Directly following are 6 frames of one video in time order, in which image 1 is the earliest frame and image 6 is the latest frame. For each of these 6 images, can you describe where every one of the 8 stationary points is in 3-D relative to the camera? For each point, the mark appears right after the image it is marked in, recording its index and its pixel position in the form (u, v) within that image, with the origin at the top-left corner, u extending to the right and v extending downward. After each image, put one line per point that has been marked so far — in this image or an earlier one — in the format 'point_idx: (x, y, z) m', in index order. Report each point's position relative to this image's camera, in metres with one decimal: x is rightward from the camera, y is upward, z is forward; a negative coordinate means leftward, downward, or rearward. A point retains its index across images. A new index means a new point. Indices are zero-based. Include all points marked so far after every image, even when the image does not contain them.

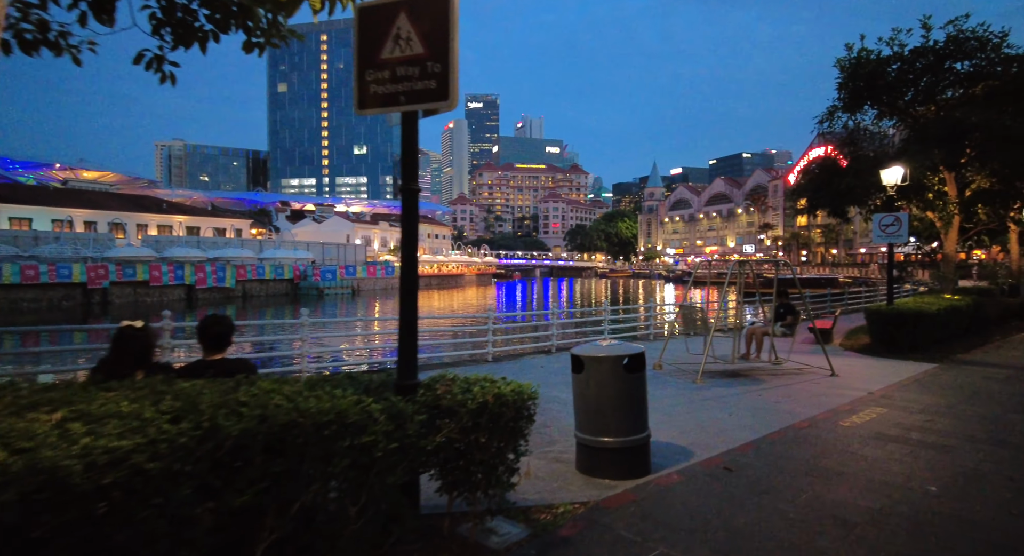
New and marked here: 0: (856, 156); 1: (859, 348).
0: (+9.8, +3.5, +15.8) m
1: (+7.9, -1.6, +12.6) m
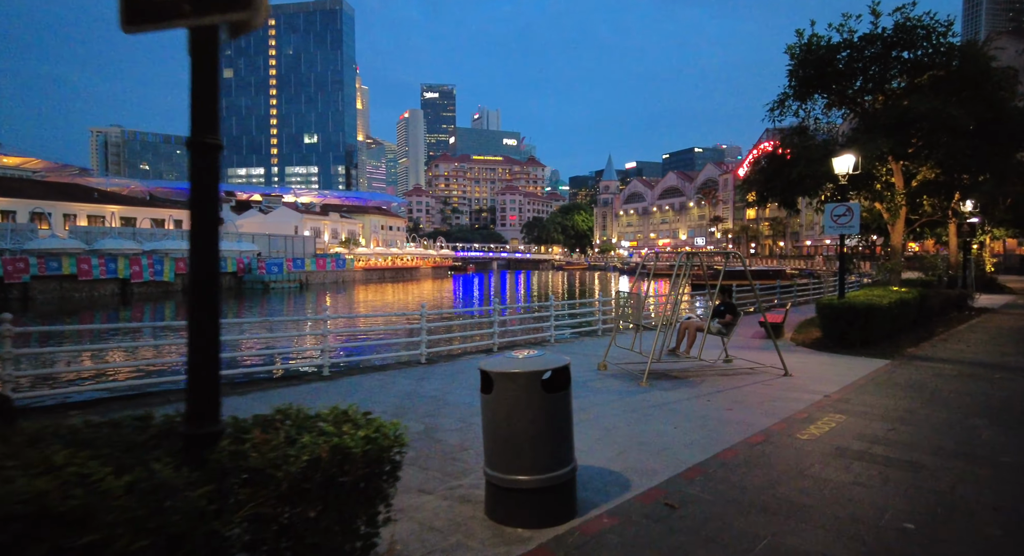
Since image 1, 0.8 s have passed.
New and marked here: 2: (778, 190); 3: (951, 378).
0: (+8.2, +3.7, +15.4) m
1: (+6.5, -1.4, +12.2) m
2: (+7.8, +2.6, +16.2) m
3: (+6.6, -1.5, +8.3) m
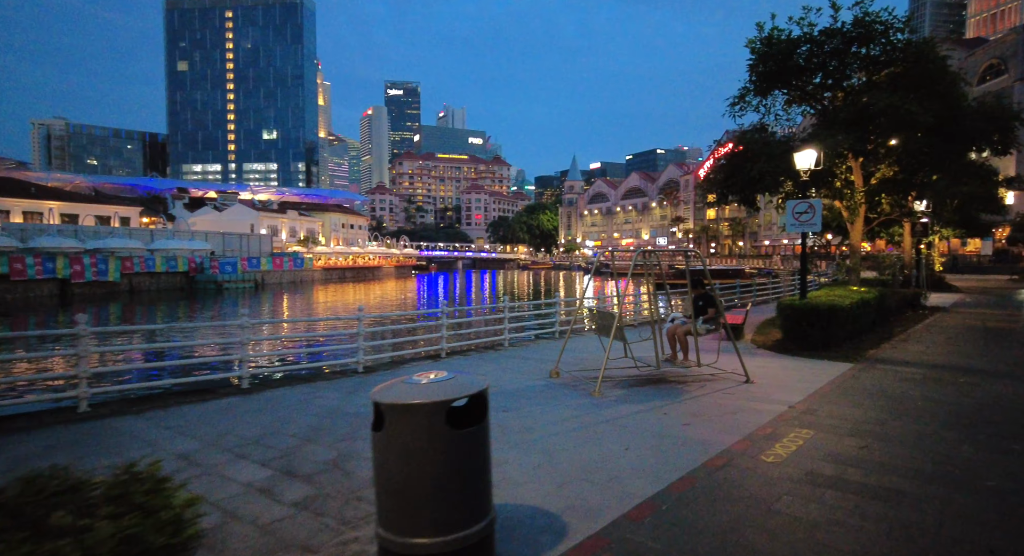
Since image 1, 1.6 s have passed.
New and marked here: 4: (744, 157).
0: (+6.9, +3.7, +15.1) m
1: (+5.5, -1.4, +11.7) m
2: (+6.5, +2.6, +15.8) m
3: (+5.8, -1.5, +7.9) m
4: (+6.5, +3.4, +15.4) m
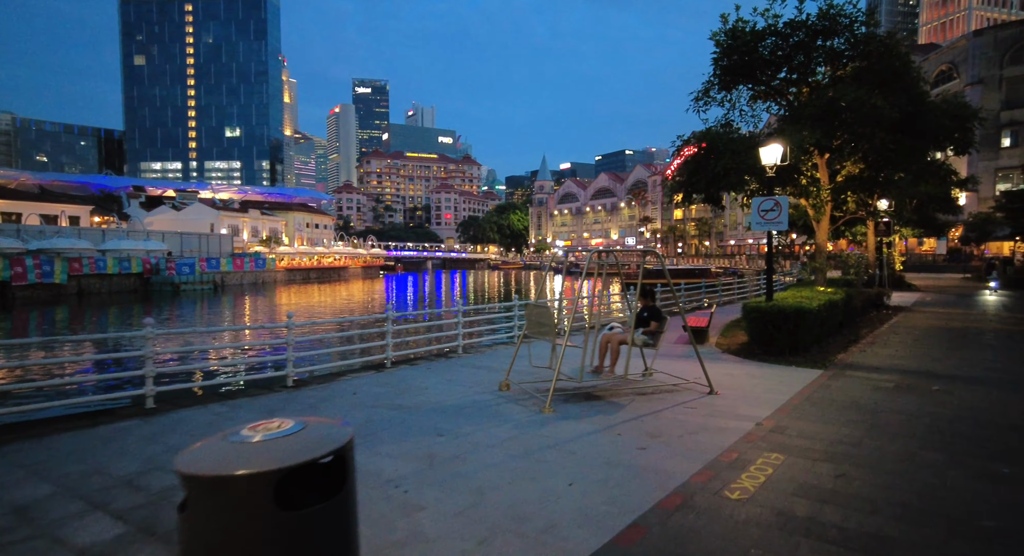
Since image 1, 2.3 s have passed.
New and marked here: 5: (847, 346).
0: (+5.8, +3.7, +14.6) m
1: (+4.5, -1.5, +11.2) m
2: (+5.3, +2.6, +15.3) m
3: (+5.0, -1.5, +7.4) m
4: (+5.3, +3.3, +14.9) m
5: (+6.8, -1.4, +11.2) m
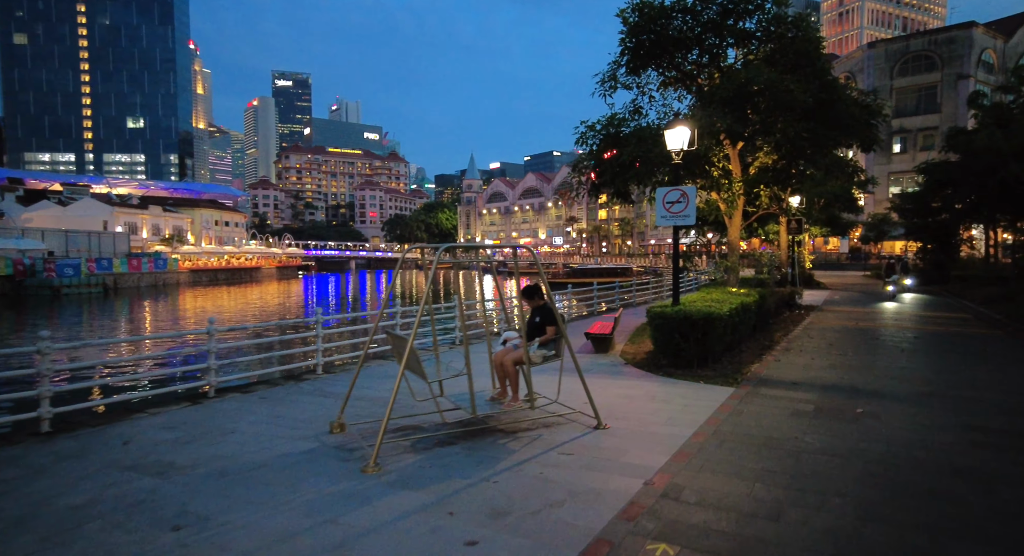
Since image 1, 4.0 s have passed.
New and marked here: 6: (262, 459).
0: (+3.0, +3.7, +13.3) m
1: (+2.2, -1.5, +9.8) m
2: (+2.5, +2.6, +14.0) m
3: (+3.2, -1.5, +6.0) m
4: (+2.5, +3.3, +13.6) m
5: (+4.5, -1.4, +10.1) m
6: (-2.4, -1.7, +5.2) m
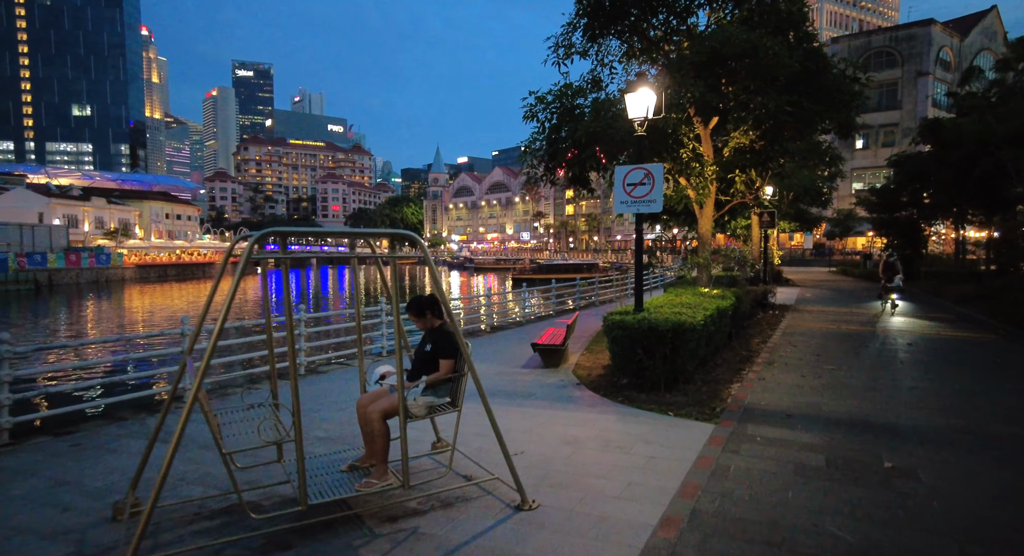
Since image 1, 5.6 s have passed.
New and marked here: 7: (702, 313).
0: (+1.8, +3.7, +11.5) m
1: (+1.2, -1.5, +7.9) m
2: (+1.2, +2.6, +12.1) m
3: (+2.4, -1.6, +4.2) m
4: (+1.2, +3.4, +11.7) m
5: (+3.4, -1.4, +8.3) m
6: (-3.2, -1.7, +3.1) m
7: (+2.7, -0.5, +7.8) m
